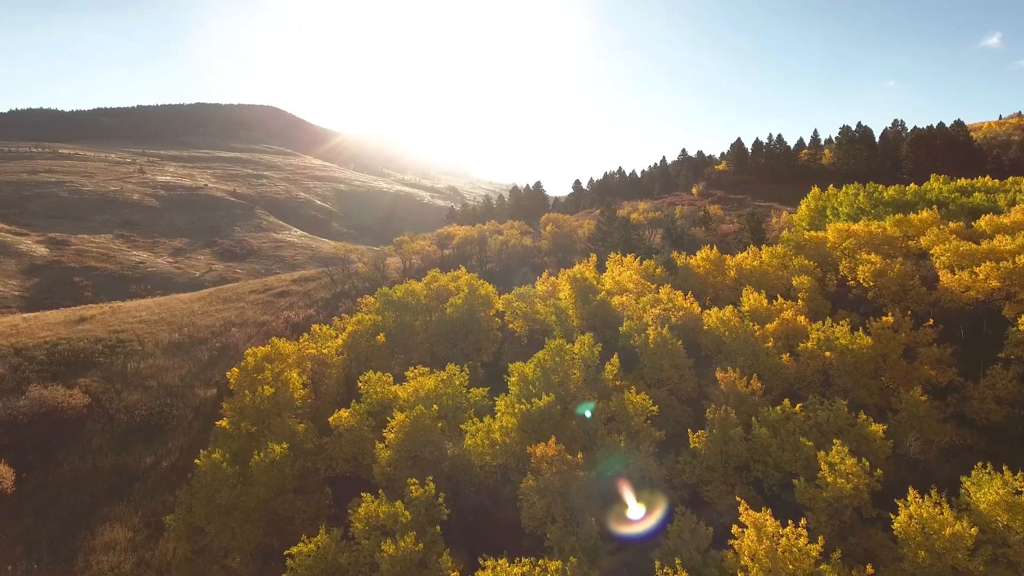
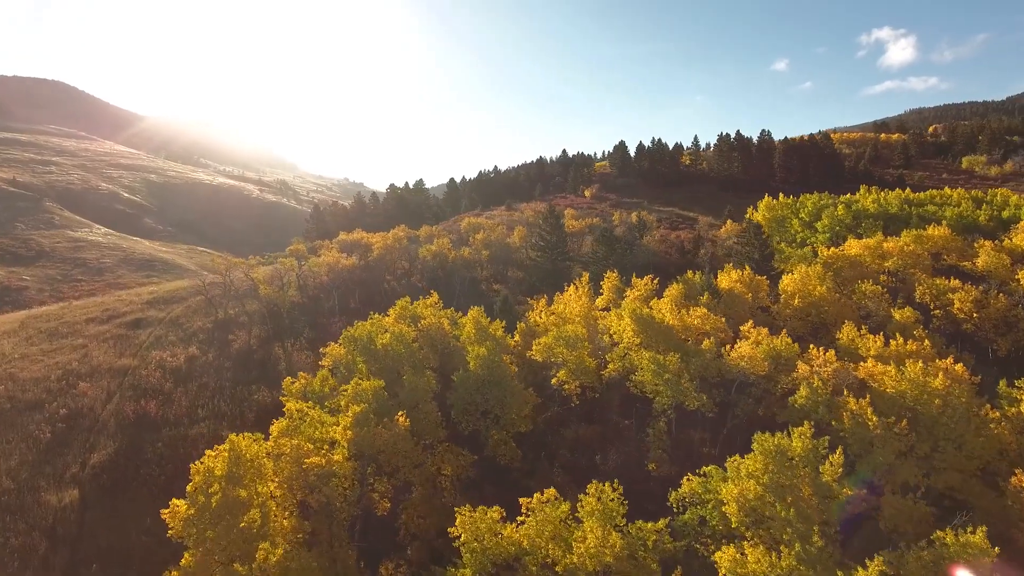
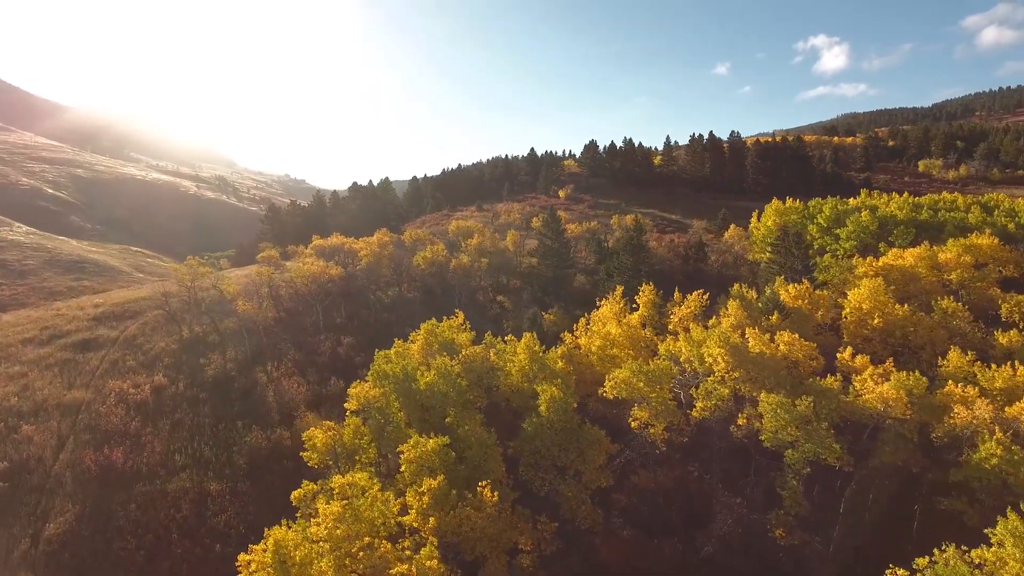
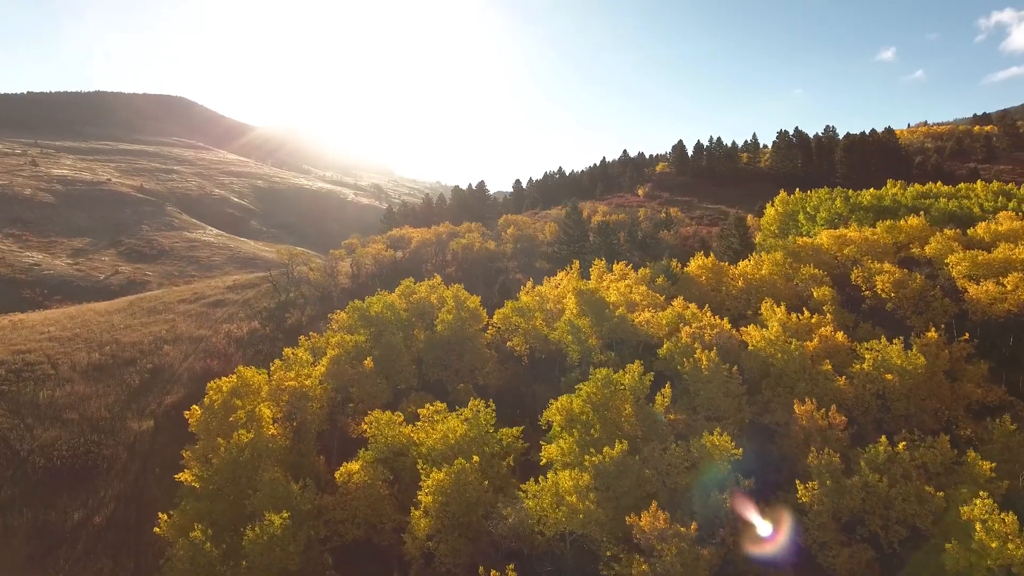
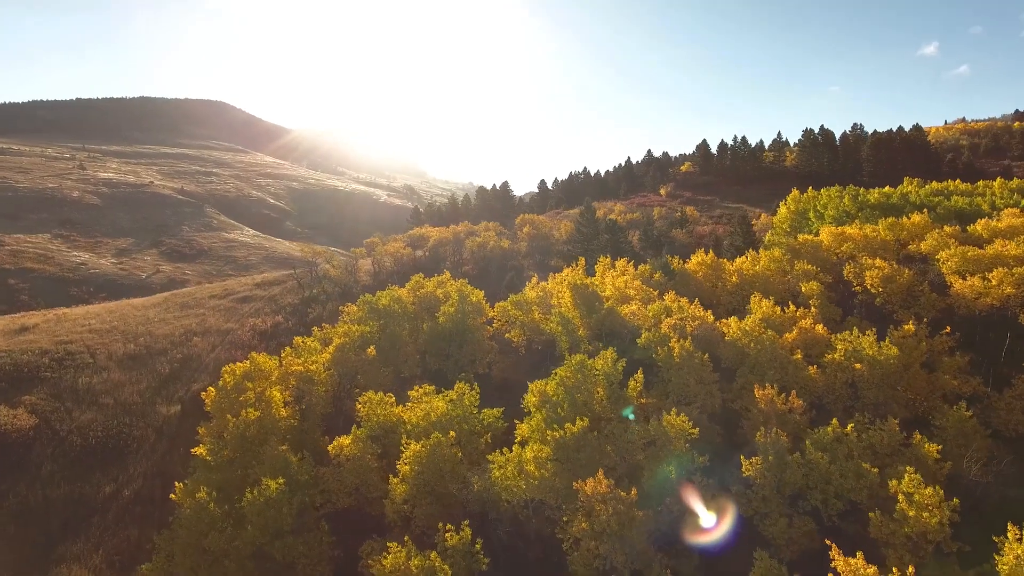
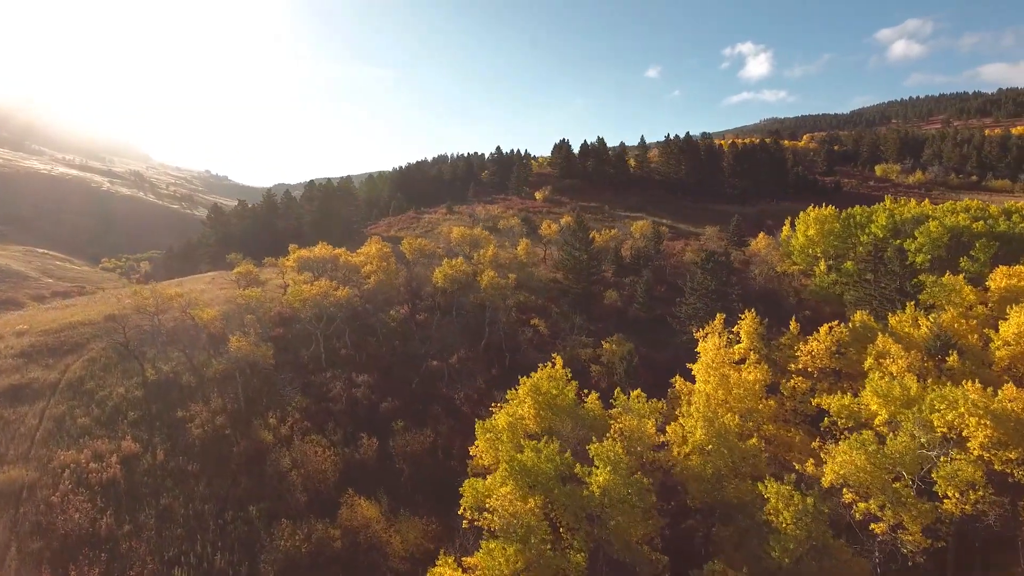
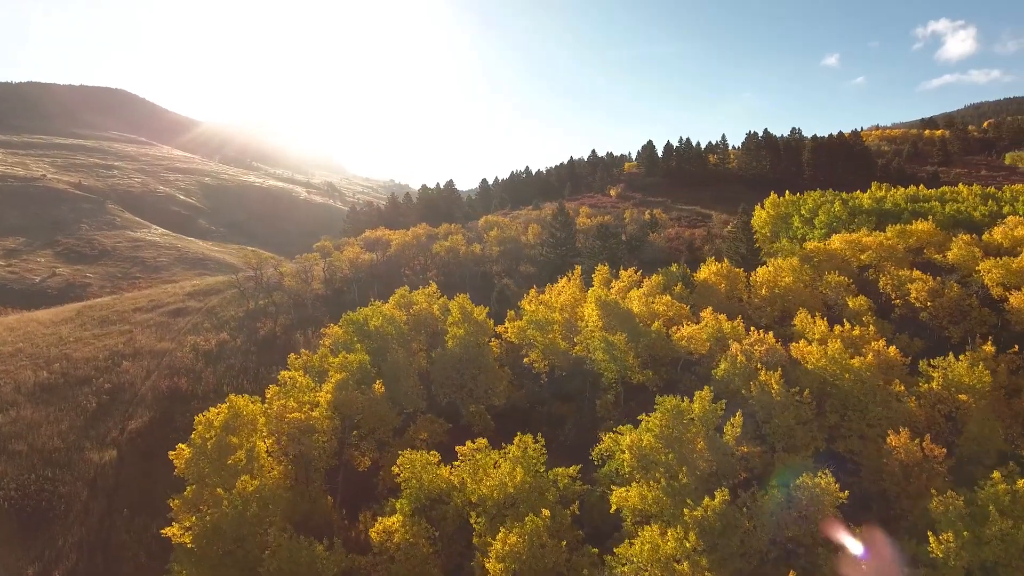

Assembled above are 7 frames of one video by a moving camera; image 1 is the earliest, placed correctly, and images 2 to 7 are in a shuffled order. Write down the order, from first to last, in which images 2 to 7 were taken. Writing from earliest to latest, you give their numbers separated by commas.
5, 4, 7, 2, 3, 6
